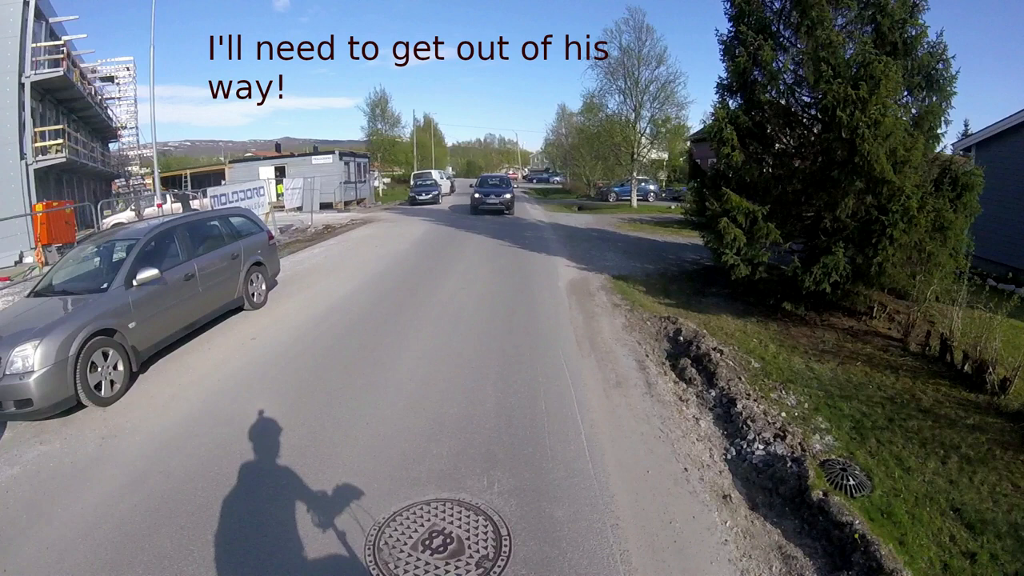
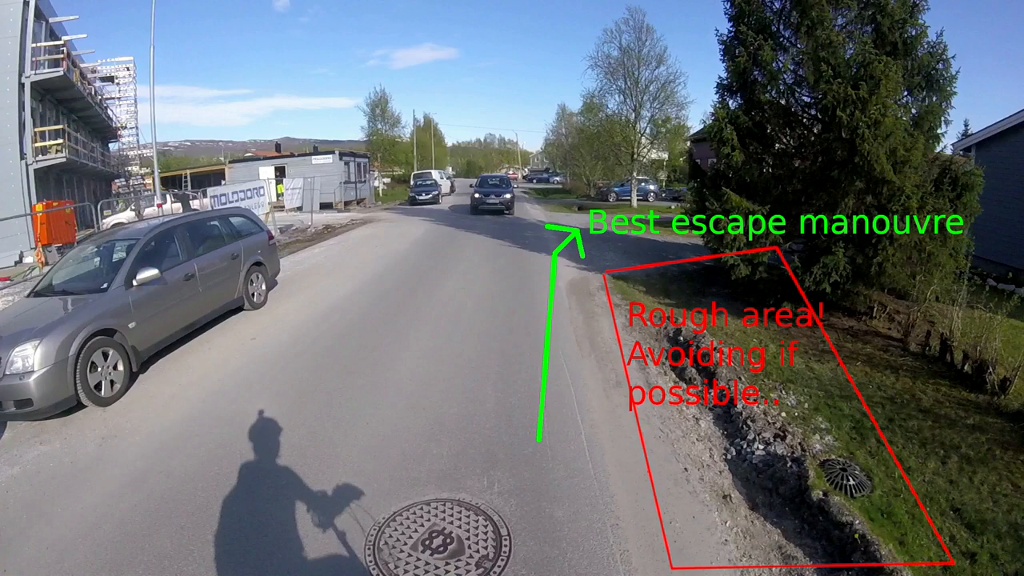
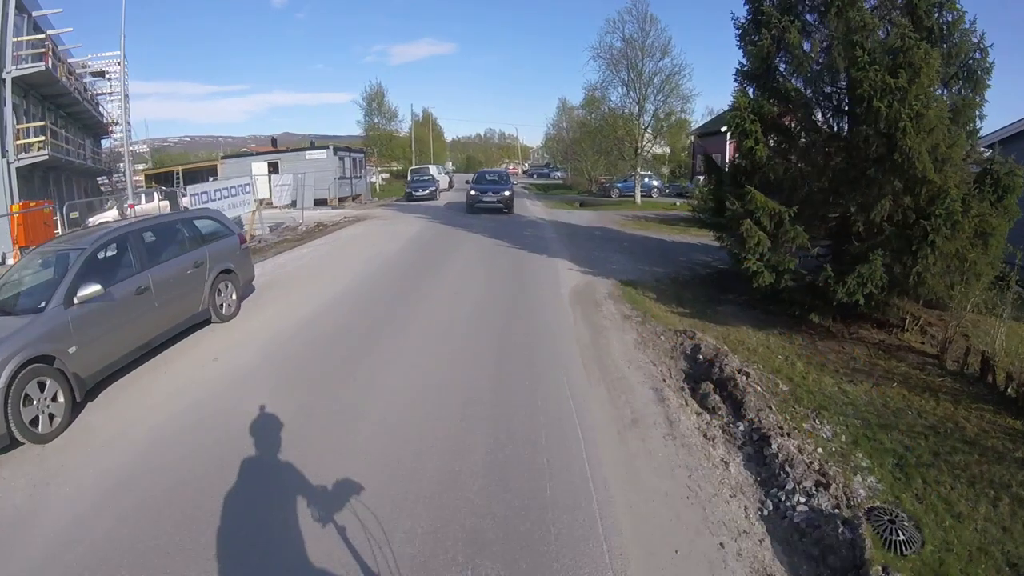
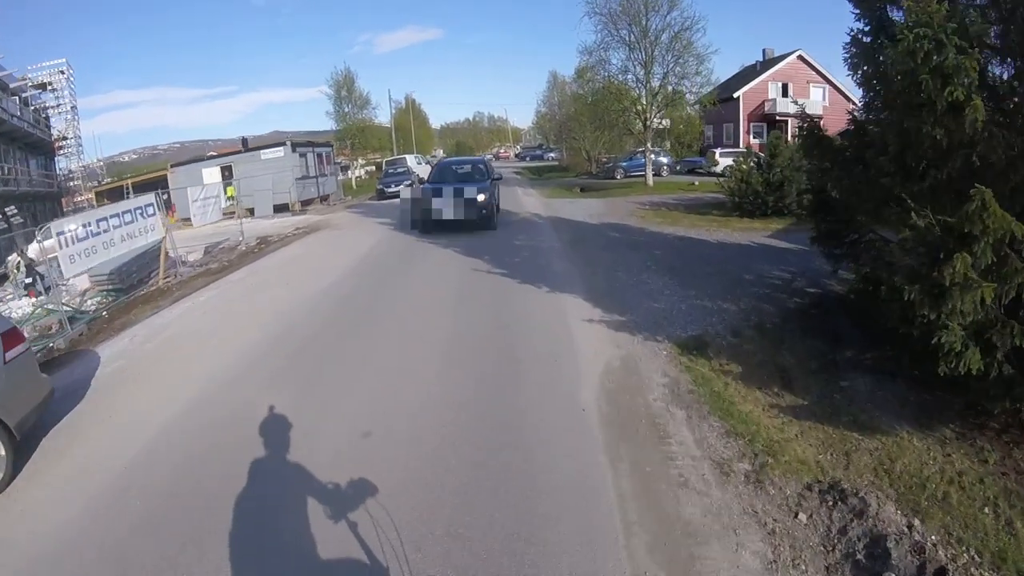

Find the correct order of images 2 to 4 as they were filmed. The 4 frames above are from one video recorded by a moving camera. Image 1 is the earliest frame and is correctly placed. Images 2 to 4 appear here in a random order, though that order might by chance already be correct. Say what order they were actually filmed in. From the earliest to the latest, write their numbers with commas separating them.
2, 3, 4
